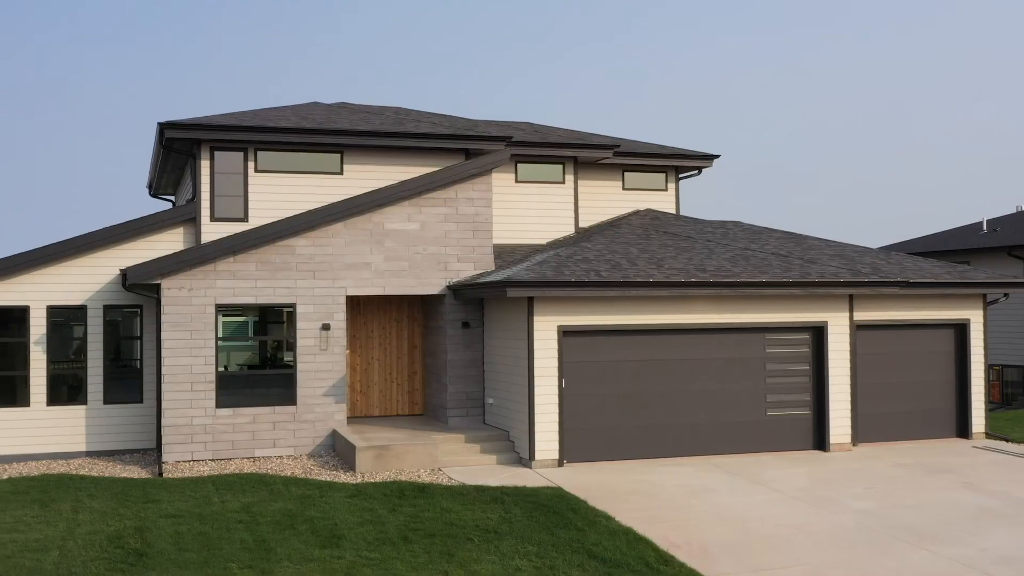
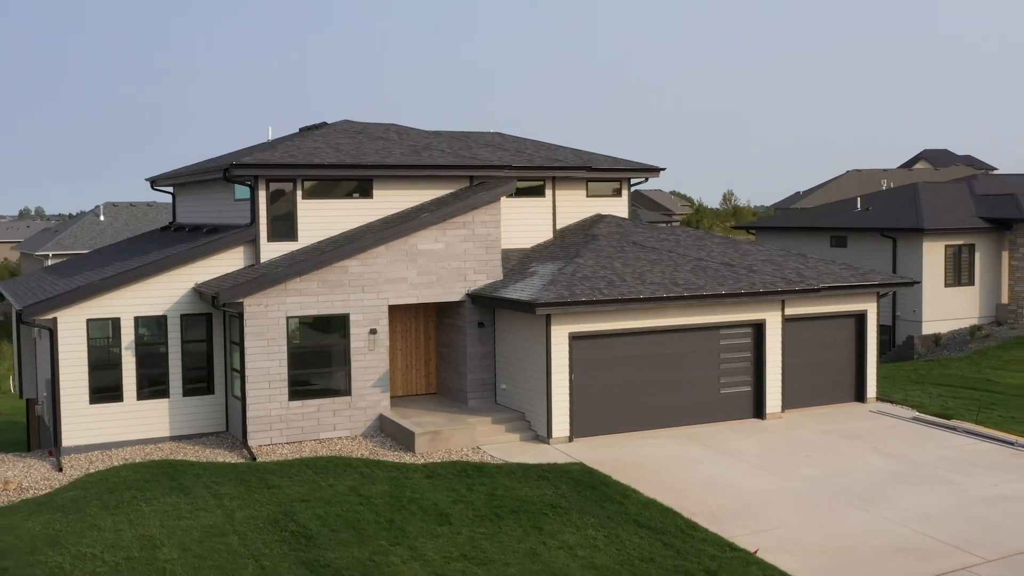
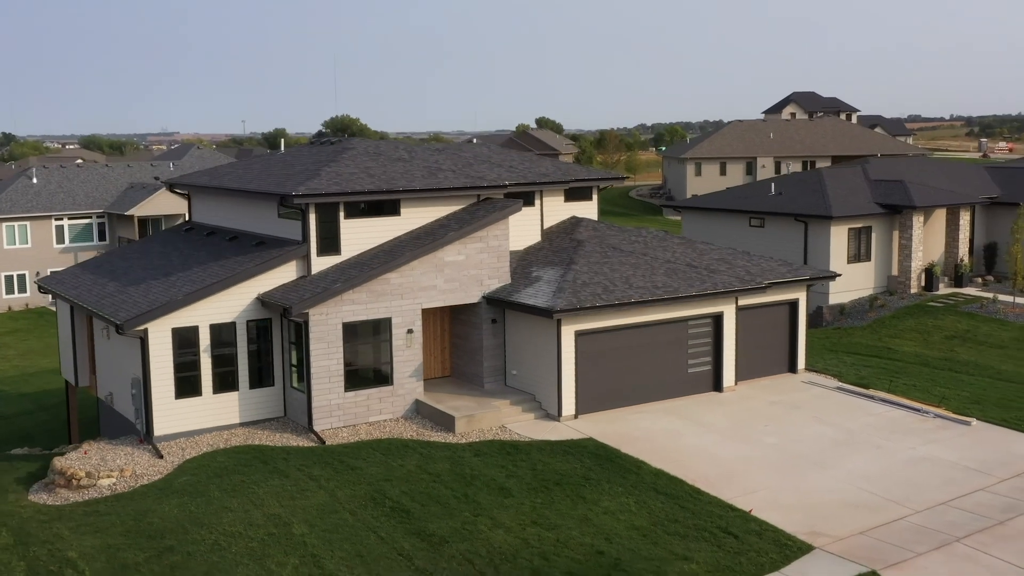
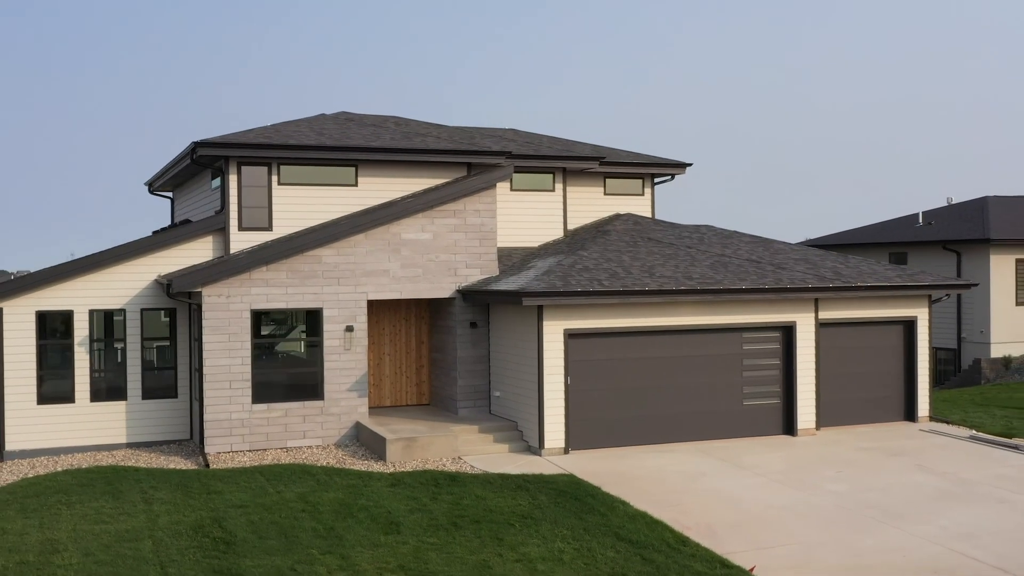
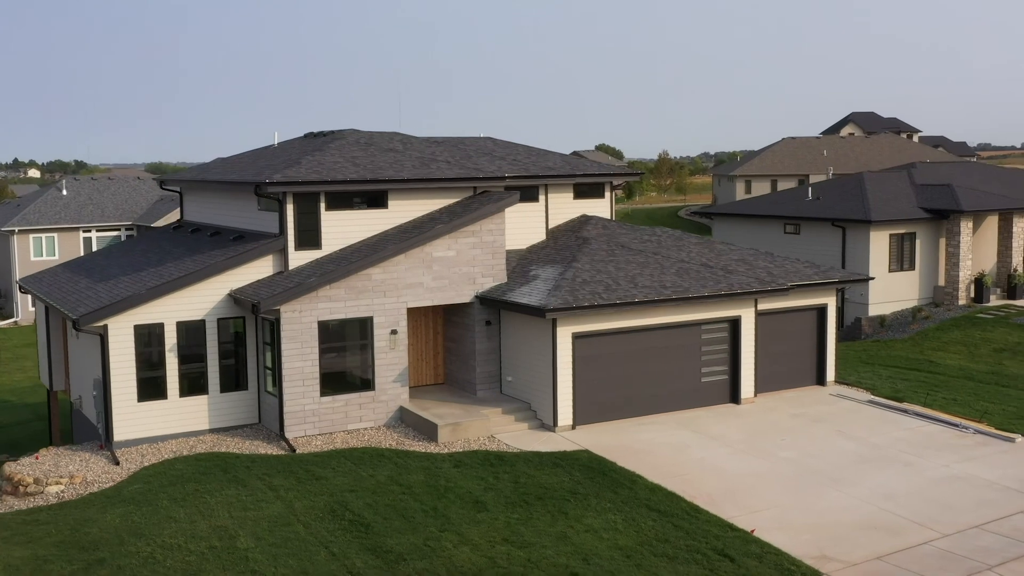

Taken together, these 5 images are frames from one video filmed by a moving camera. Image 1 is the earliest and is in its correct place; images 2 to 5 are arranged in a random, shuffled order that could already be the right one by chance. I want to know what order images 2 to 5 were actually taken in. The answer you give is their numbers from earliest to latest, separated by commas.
4, 2, 5, 3
